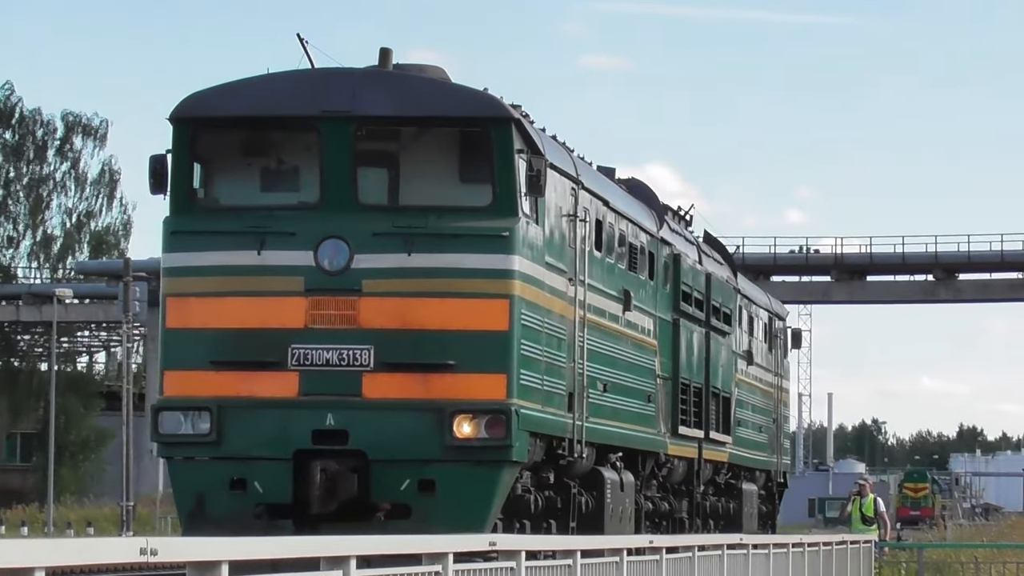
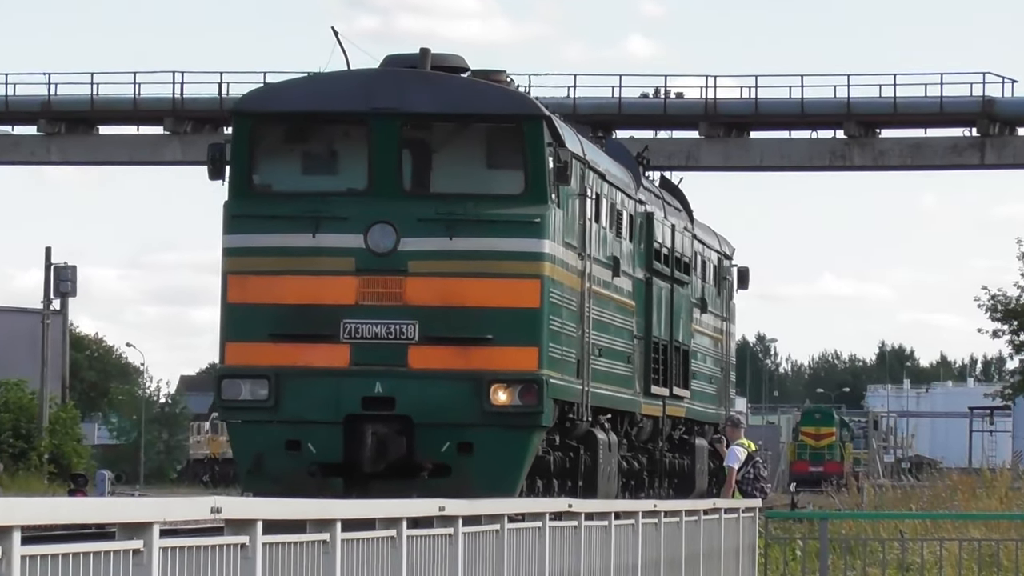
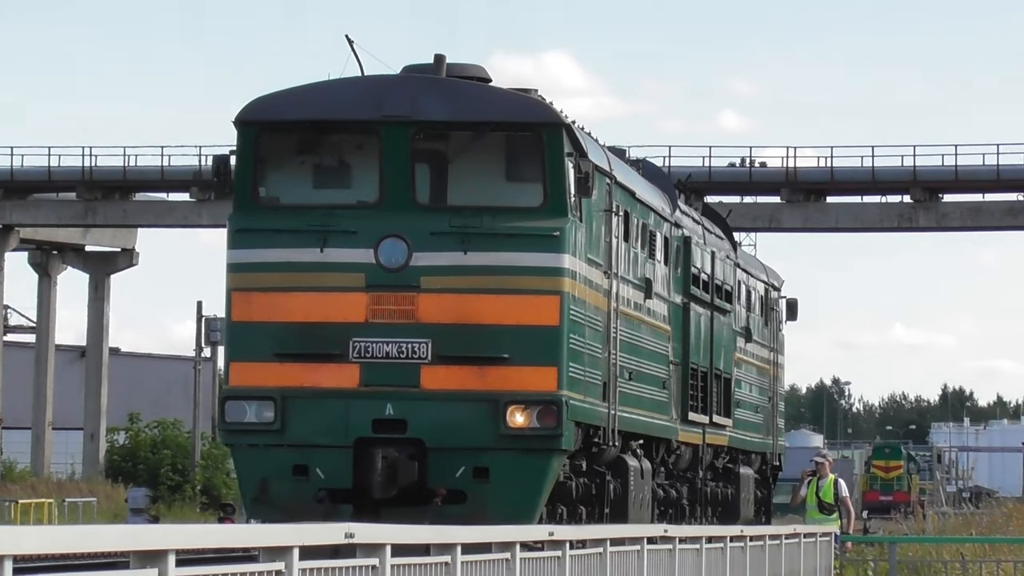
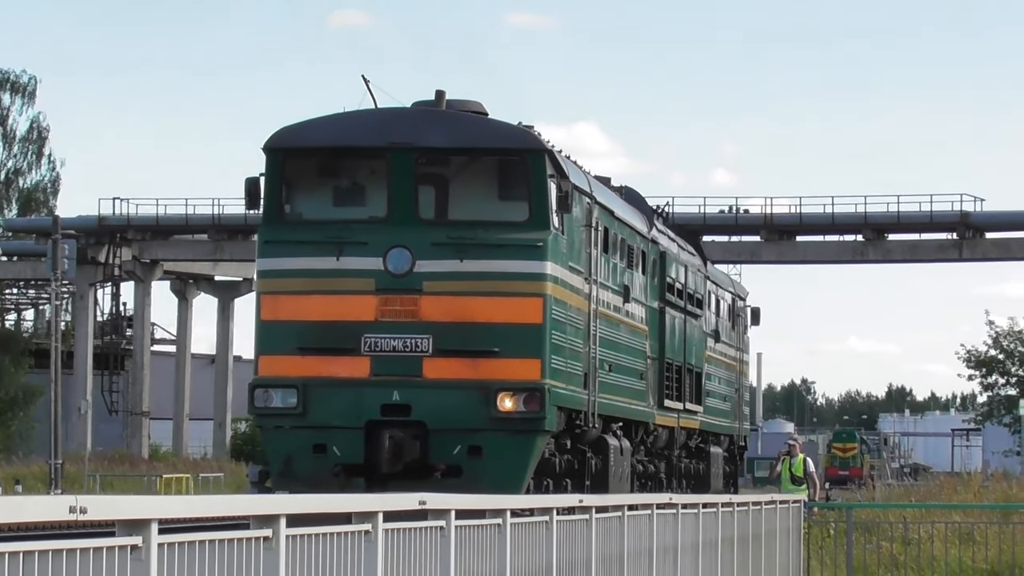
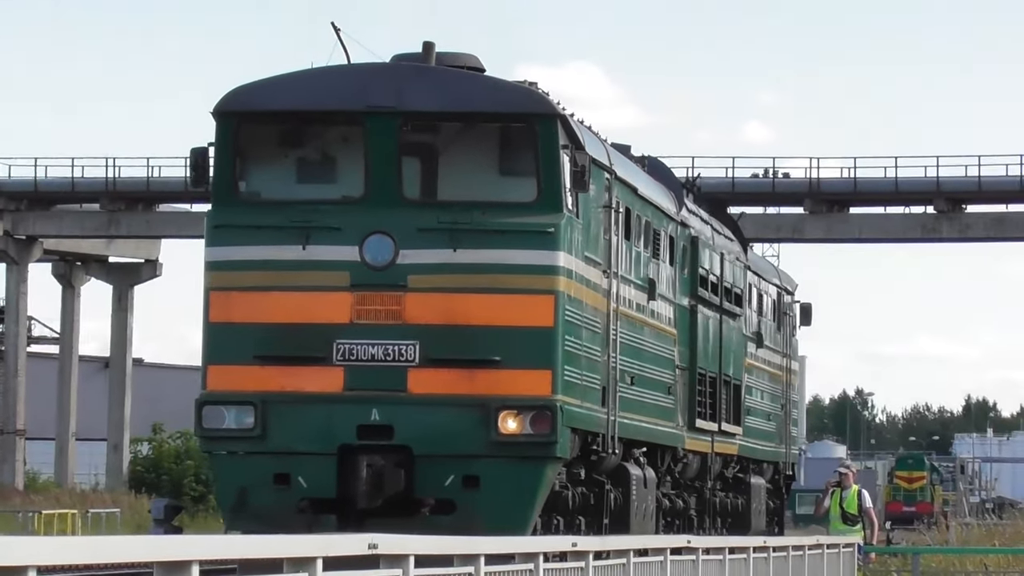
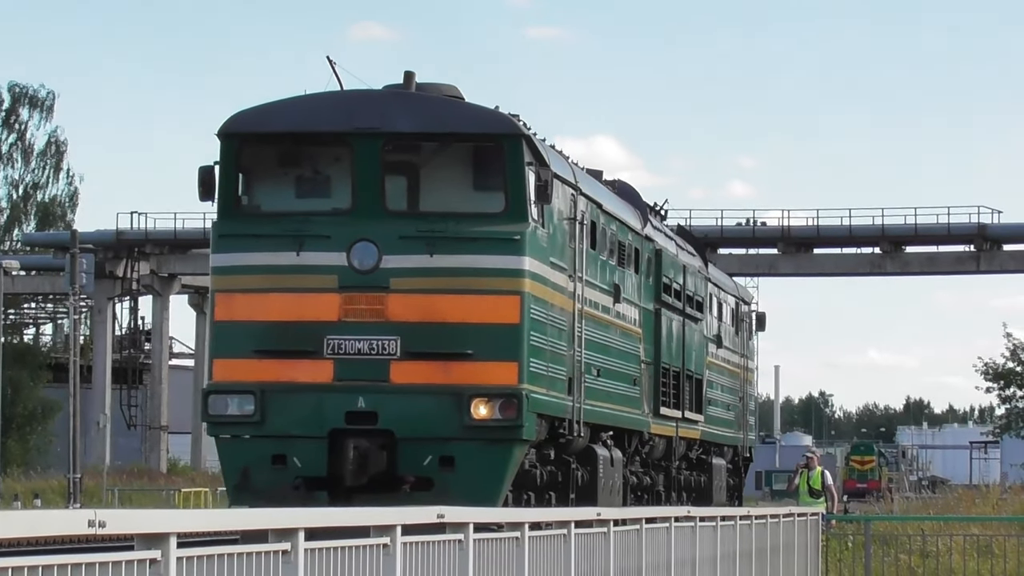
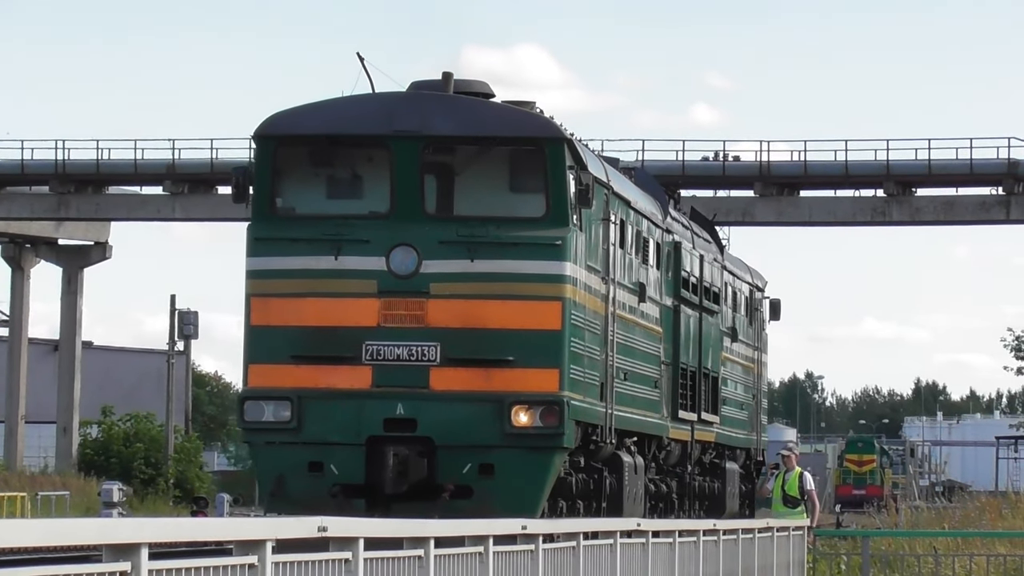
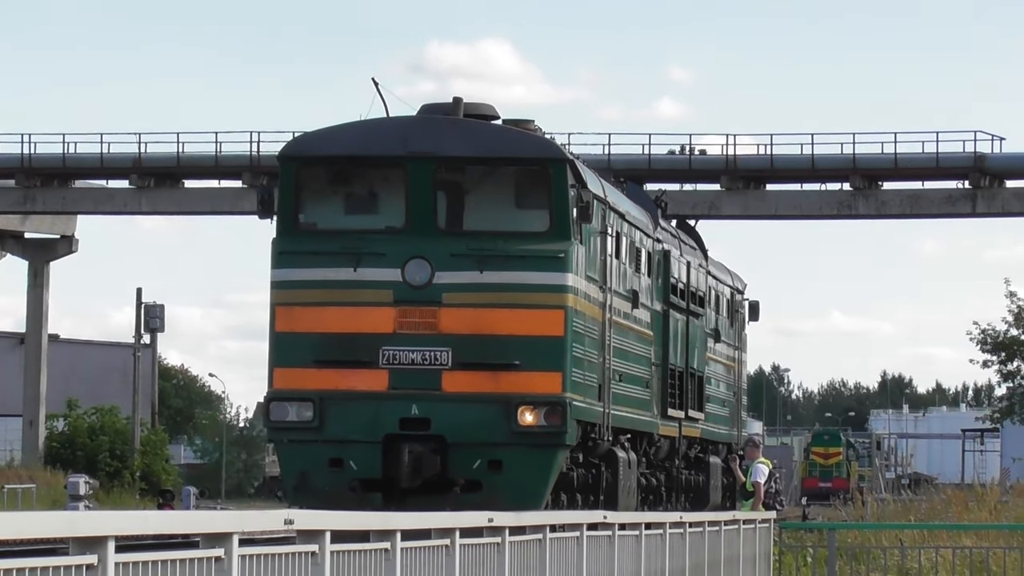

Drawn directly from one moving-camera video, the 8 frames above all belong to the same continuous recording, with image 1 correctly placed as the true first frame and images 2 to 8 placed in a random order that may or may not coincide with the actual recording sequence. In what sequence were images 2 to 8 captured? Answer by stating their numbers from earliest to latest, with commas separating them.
6, 4, 5, 3, 7, 8, 2
